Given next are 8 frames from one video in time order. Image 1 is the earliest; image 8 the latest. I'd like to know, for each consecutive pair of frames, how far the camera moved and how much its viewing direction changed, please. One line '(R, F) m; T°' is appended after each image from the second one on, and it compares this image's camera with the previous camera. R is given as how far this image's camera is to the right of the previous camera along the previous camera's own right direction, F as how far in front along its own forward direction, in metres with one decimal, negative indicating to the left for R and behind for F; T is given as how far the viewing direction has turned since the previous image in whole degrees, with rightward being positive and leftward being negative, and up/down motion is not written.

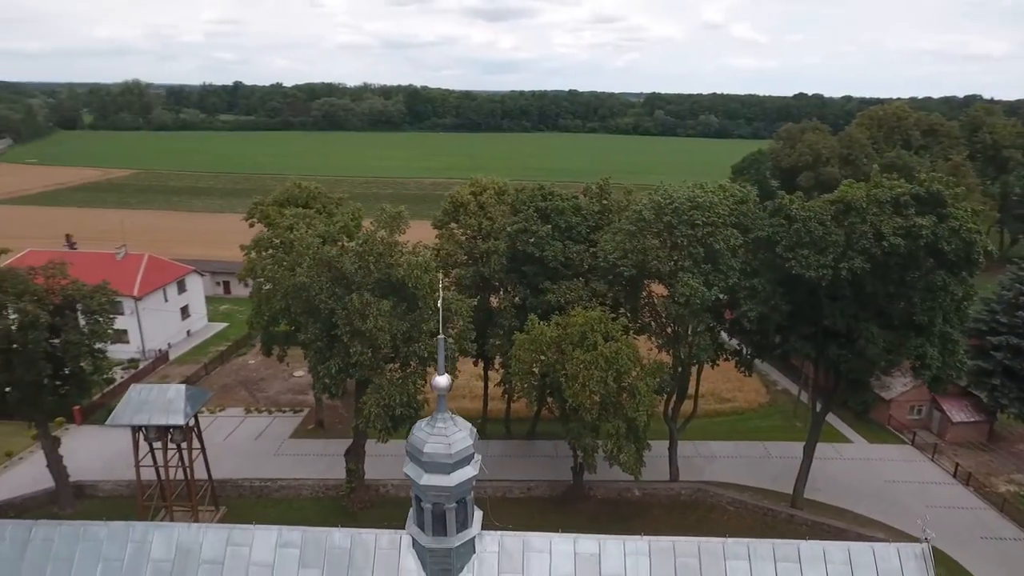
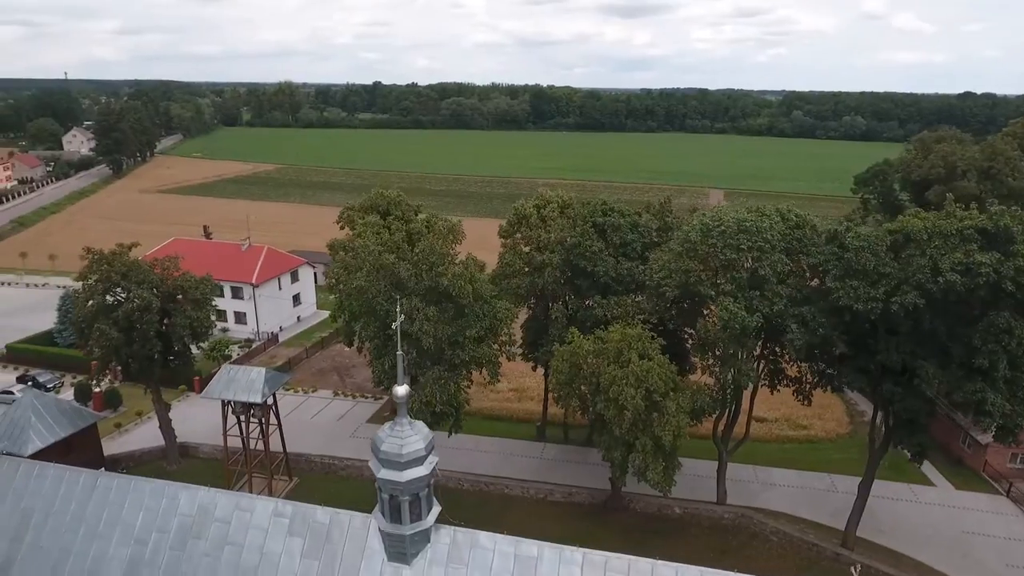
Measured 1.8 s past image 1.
(+2.5, -0.9) m; -11°
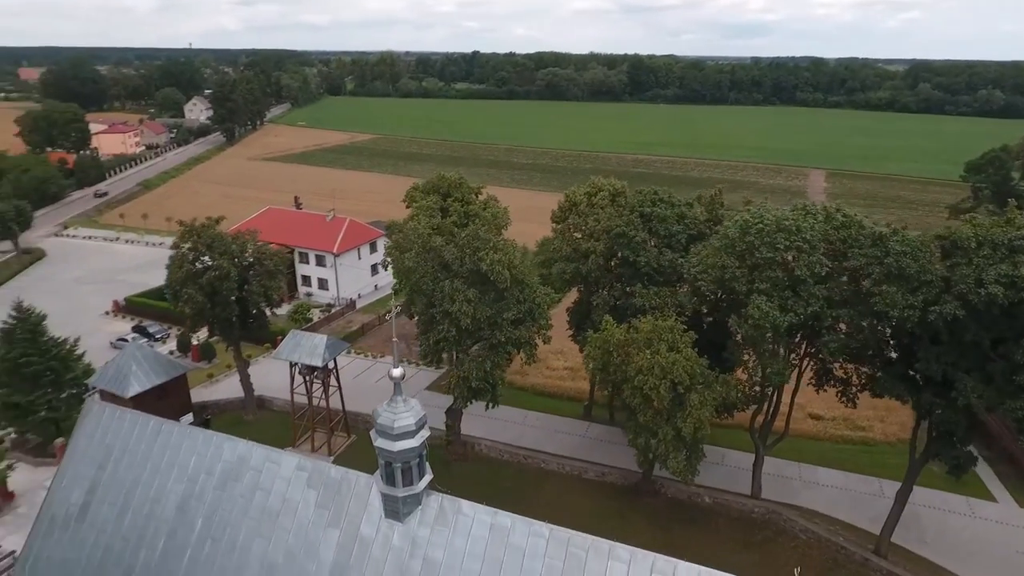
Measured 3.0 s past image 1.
(+1.8, -0.9) m; -8°
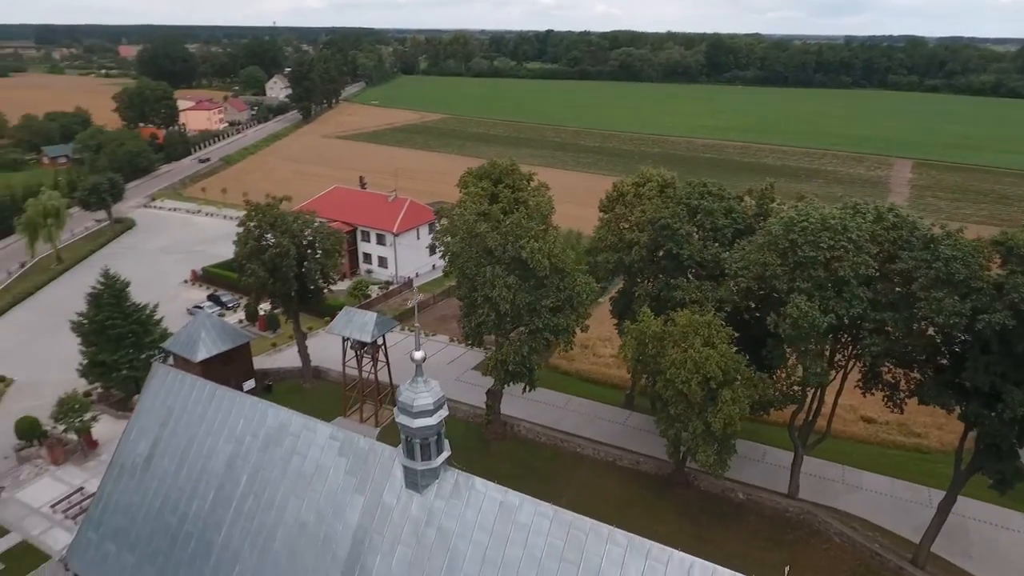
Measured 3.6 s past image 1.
(+0.9, -0.5) m; -6°
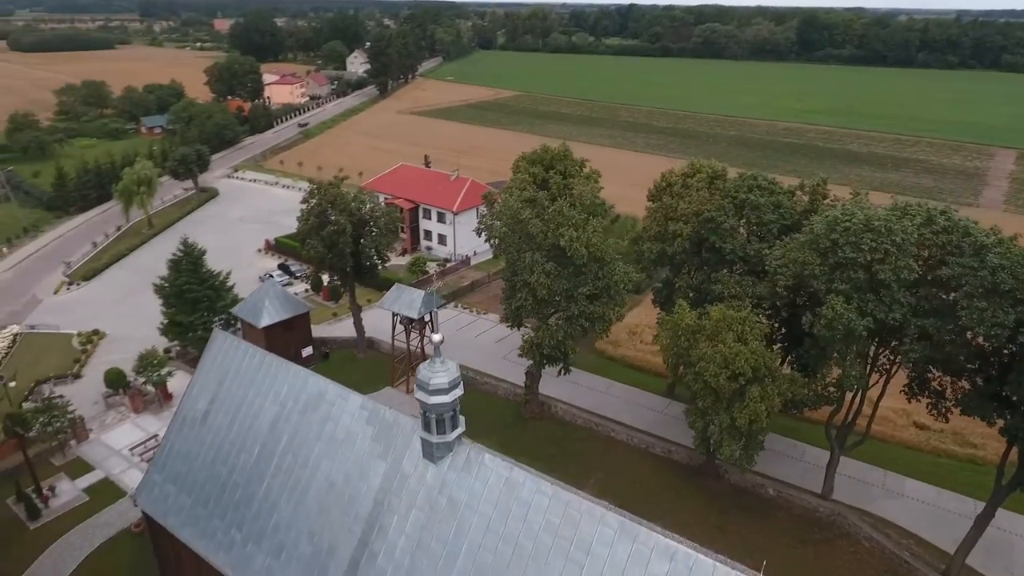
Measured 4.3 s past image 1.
(+1.1, -0.7) m; -6°
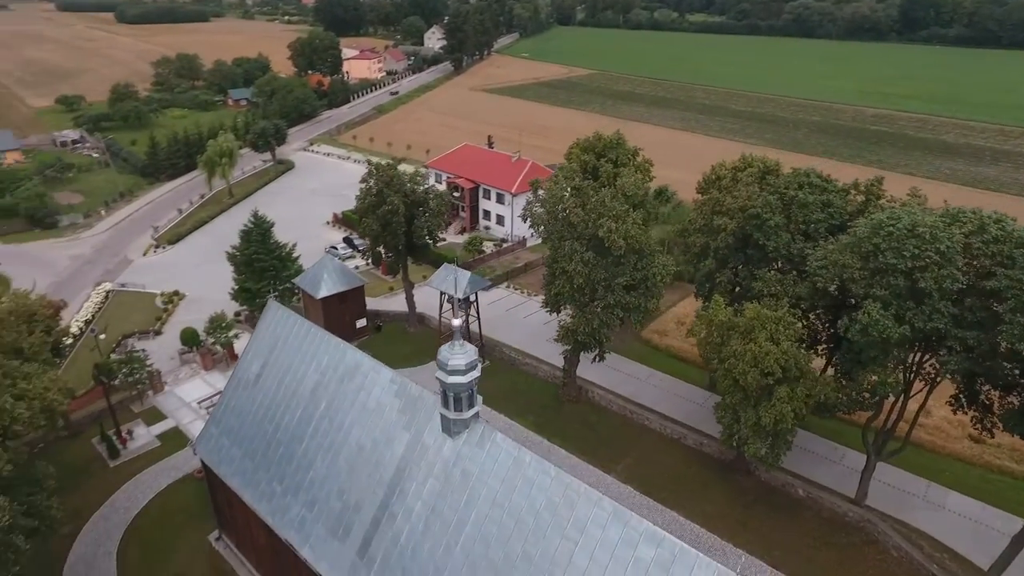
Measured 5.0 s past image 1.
(+1.1, -0.7) m; -6°
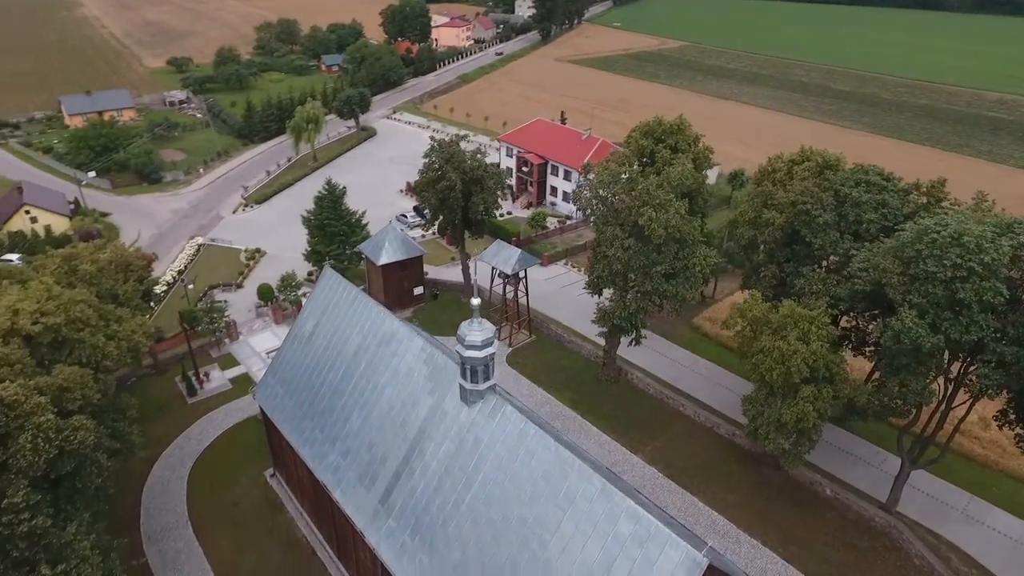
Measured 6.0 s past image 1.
(+1.5, -1.0) m; -7°
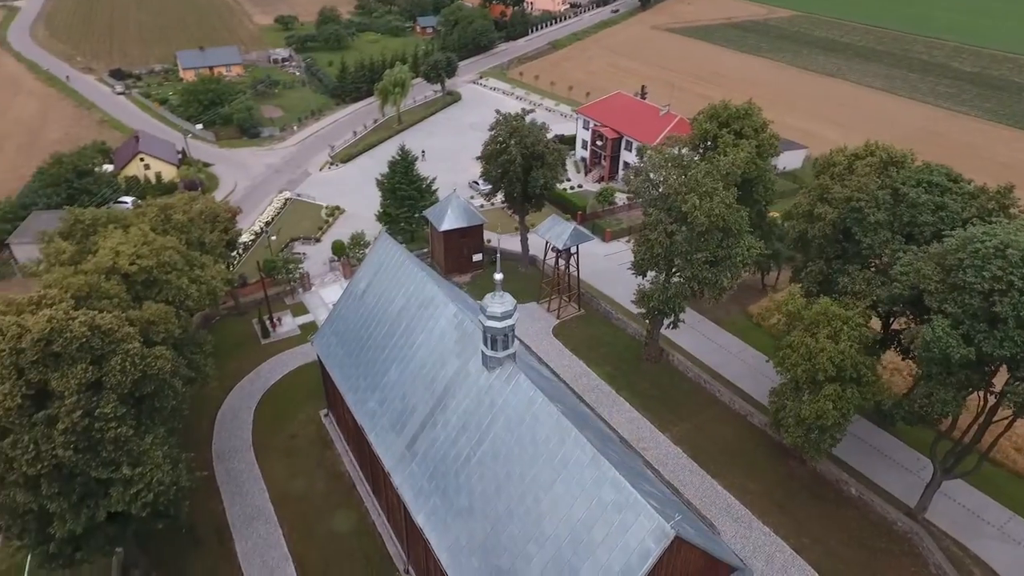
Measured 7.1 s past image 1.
(+1.7, -1.2) m; -7°
